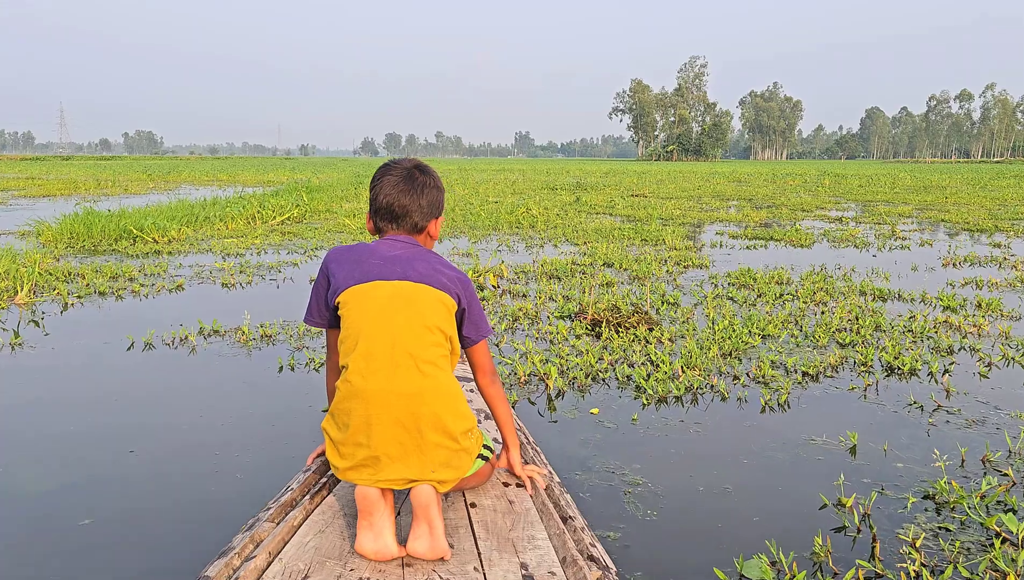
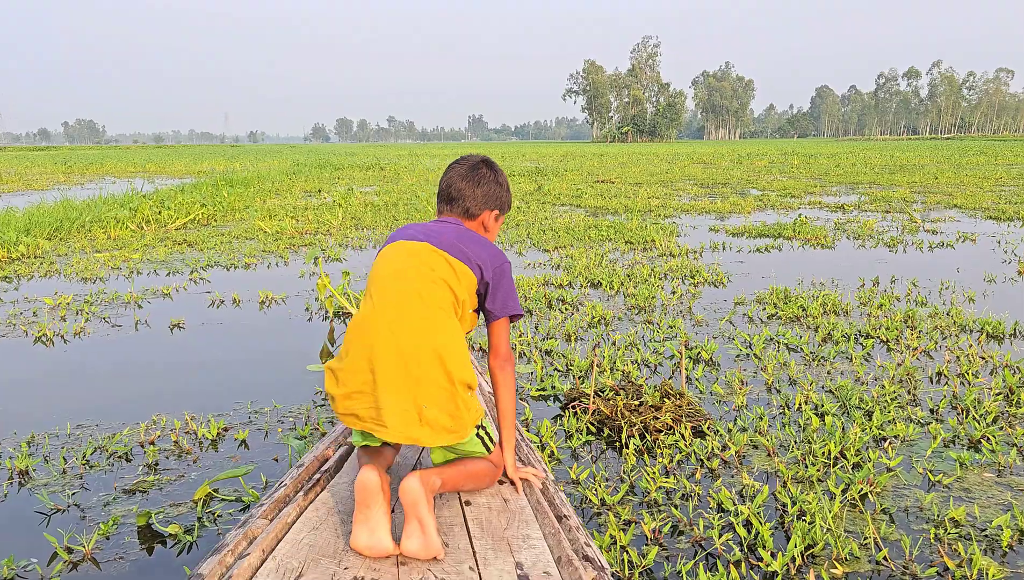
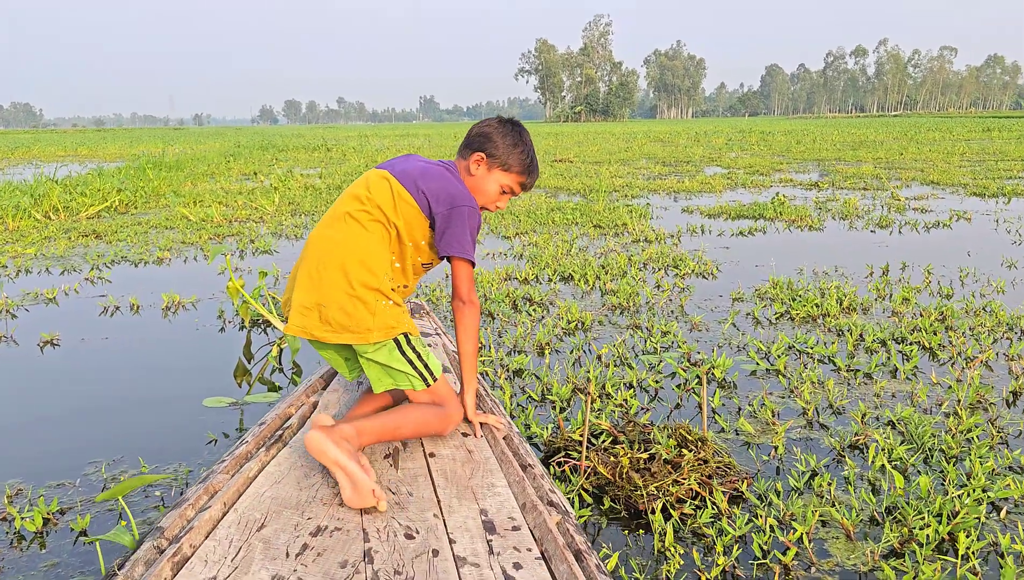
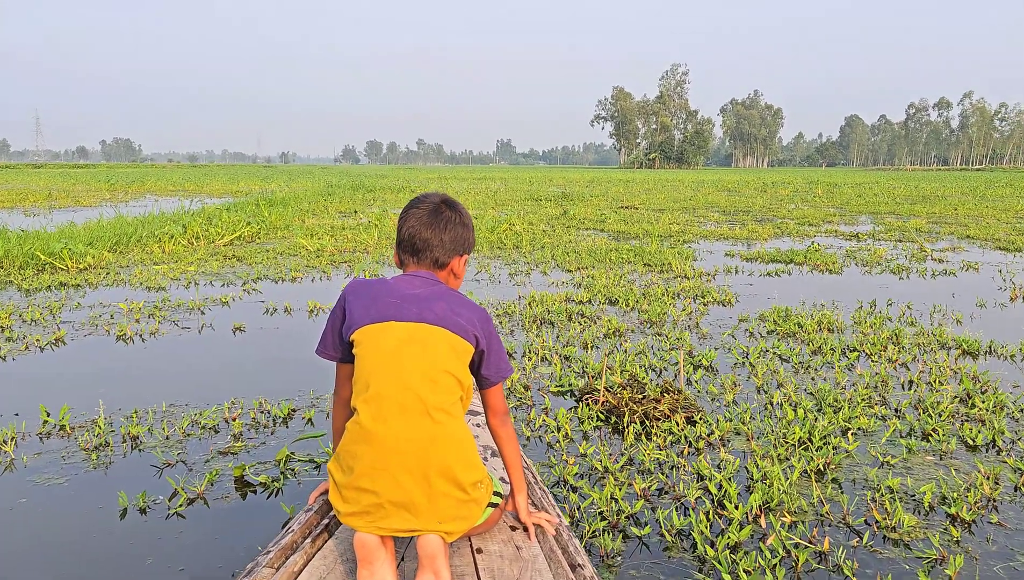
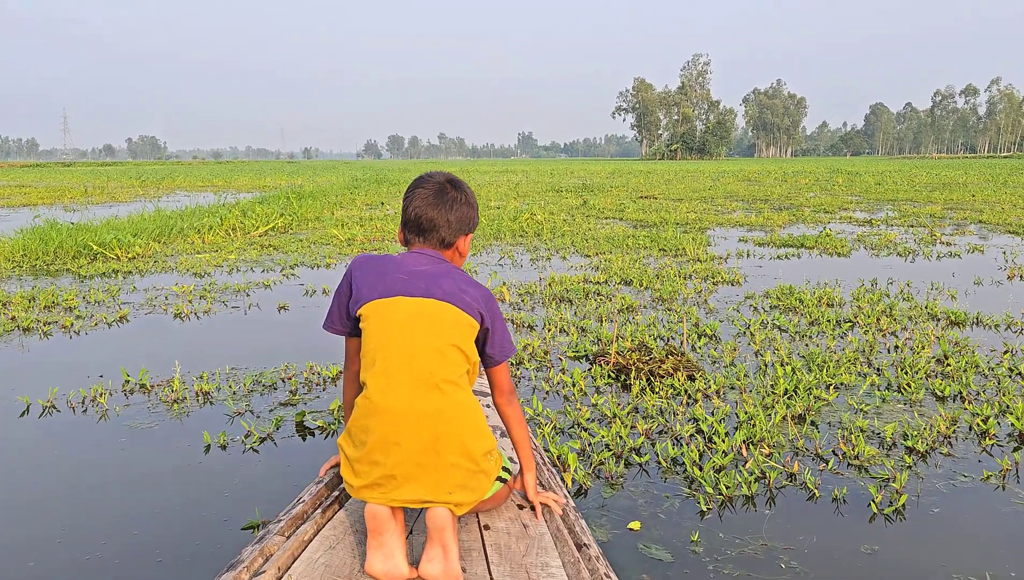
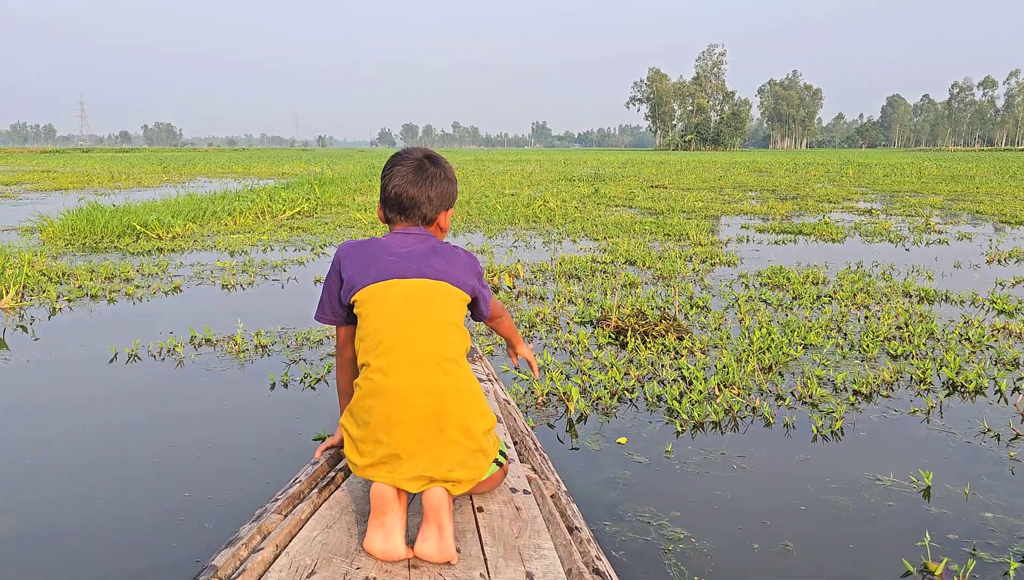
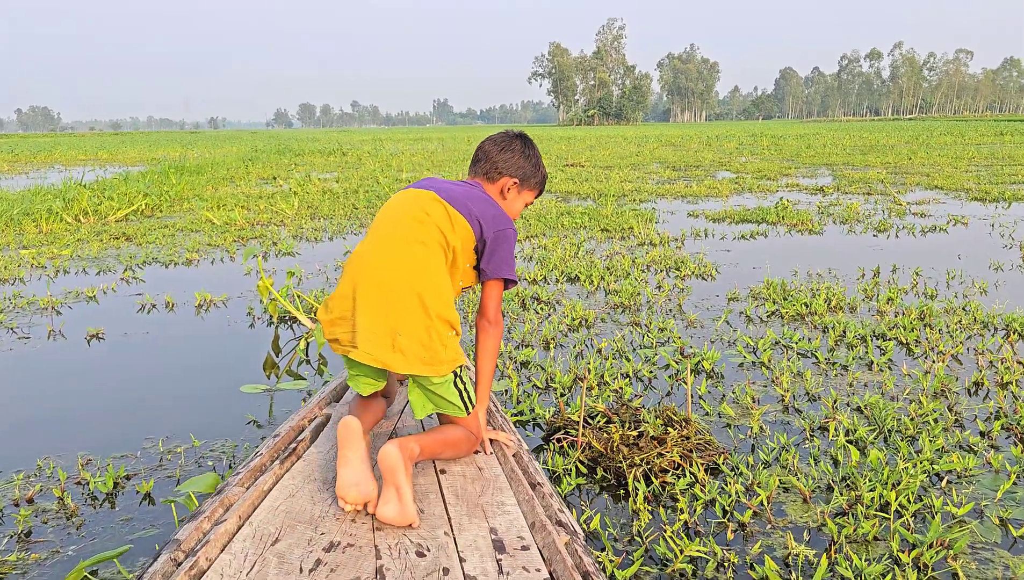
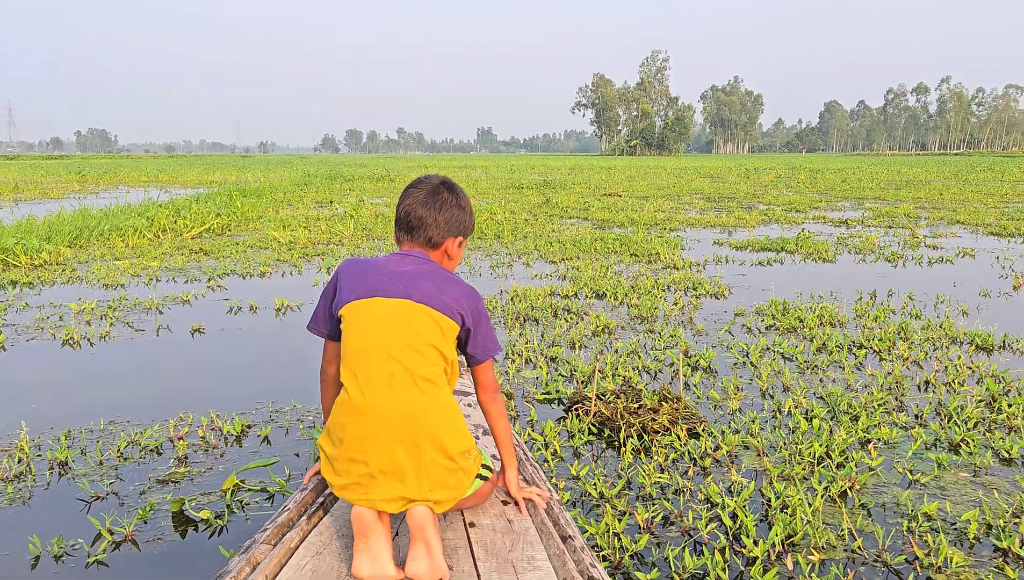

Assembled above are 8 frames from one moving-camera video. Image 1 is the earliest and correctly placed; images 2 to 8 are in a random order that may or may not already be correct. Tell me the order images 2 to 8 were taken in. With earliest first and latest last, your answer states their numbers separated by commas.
6, 5, 4, 8, 2, 7, 3
